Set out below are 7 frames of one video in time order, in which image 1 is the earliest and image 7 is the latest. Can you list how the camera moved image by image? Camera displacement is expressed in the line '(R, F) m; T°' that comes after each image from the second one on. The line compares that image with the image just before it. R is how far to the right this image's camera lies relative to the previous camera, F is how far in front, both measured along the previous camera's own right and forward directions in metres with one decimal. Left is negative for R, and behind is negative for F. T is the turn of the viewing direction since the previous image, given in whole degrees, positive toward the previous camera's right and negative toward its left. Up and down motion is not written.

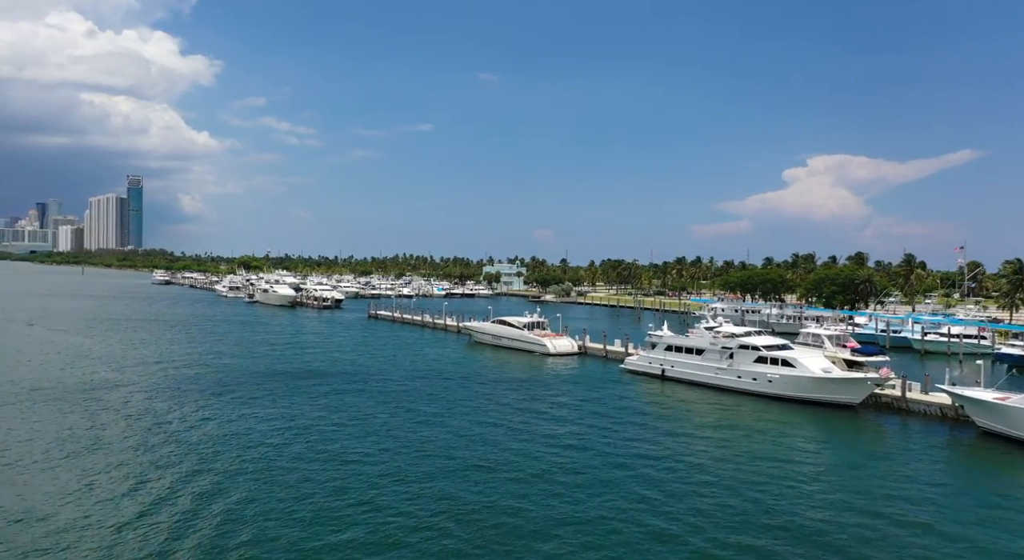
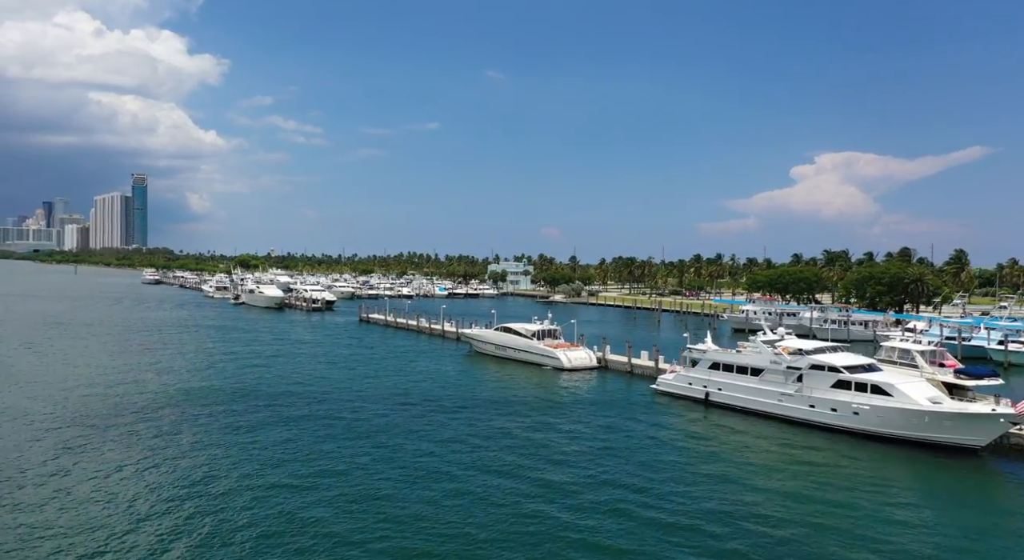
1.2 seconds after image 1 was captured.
(0.0, +9.6) m; -1°
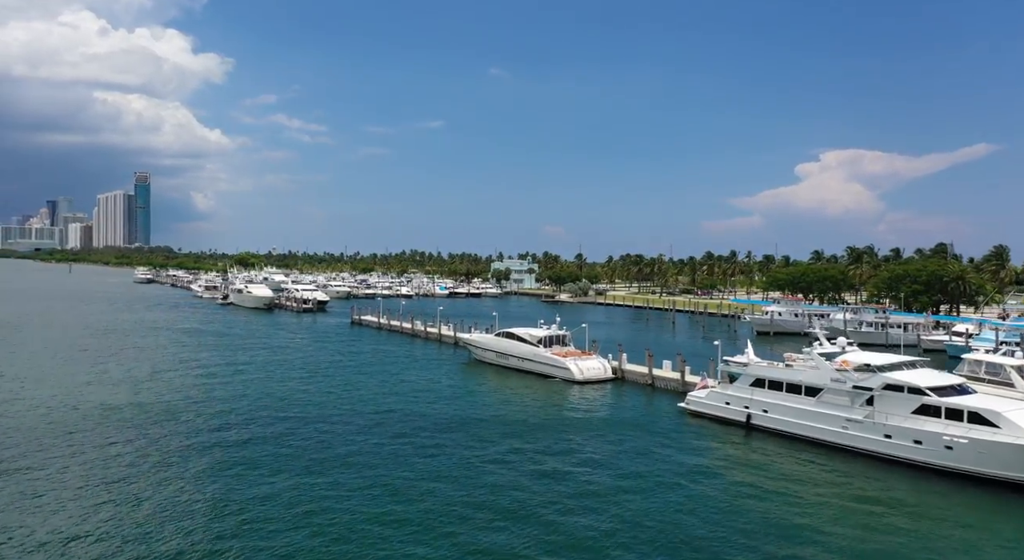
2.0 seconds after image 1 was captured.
(+0.1, +6.4) m; 0°
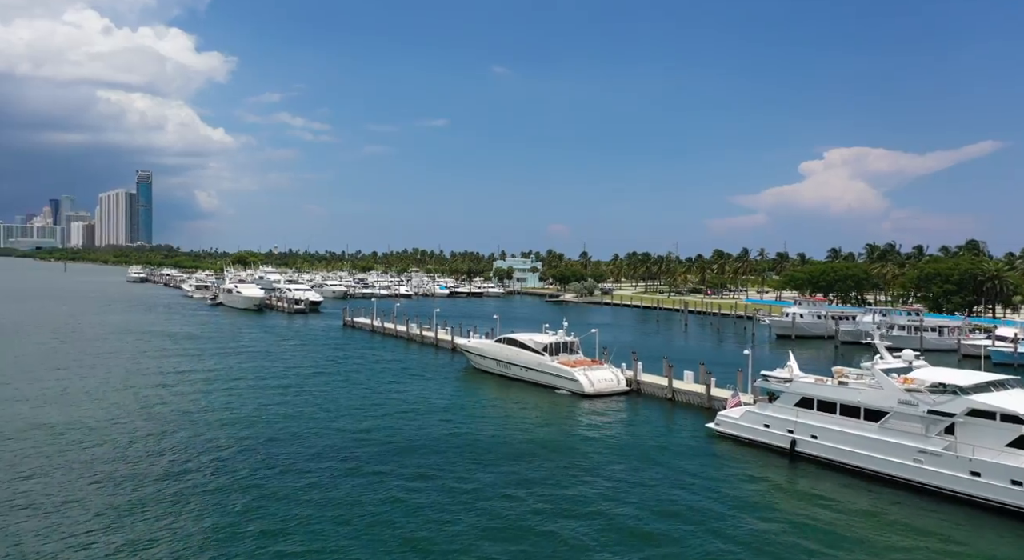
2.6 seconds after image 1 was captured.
(+0.1, +5.0) m; 0°
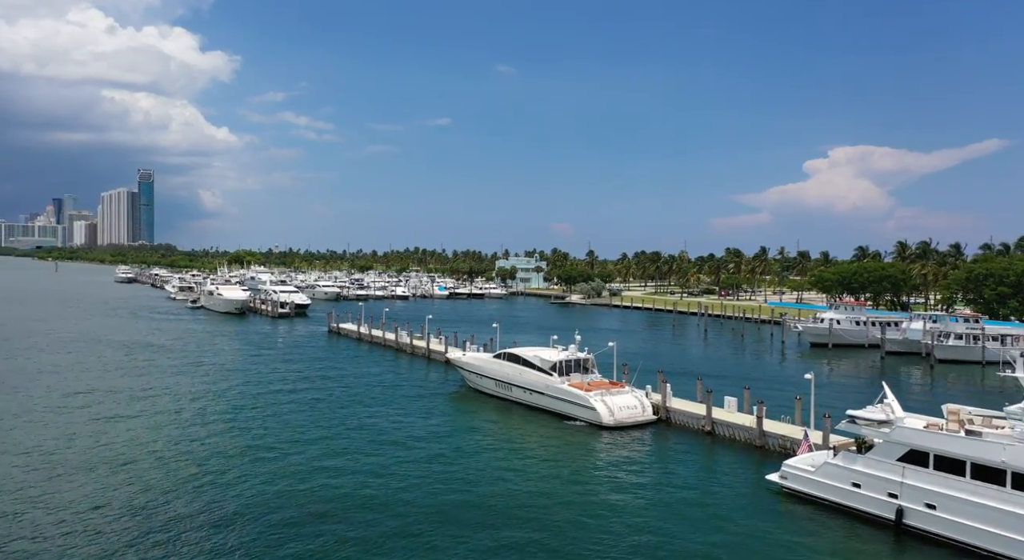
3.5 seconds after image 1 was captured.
(+0.1, +7.4) m; 0°
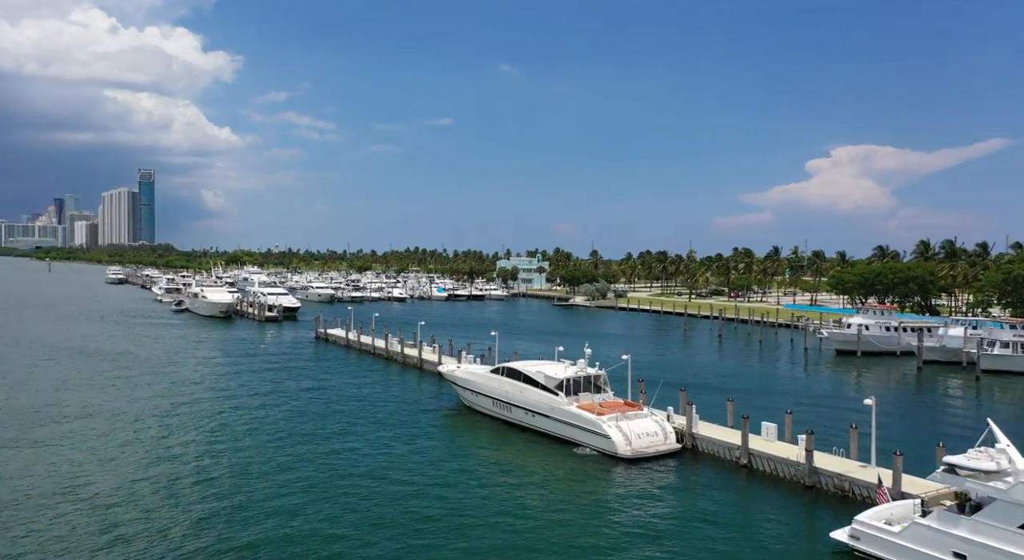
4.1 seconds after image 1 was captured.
(+0.1, +4.9) m; 0°
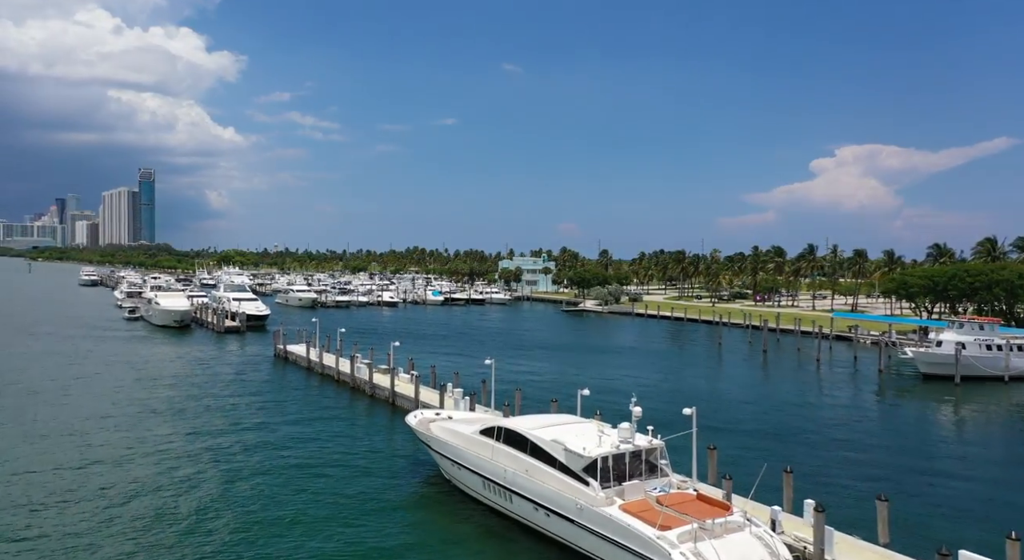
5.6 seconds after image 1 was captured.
(+0.1, +12.0) m; 0°
